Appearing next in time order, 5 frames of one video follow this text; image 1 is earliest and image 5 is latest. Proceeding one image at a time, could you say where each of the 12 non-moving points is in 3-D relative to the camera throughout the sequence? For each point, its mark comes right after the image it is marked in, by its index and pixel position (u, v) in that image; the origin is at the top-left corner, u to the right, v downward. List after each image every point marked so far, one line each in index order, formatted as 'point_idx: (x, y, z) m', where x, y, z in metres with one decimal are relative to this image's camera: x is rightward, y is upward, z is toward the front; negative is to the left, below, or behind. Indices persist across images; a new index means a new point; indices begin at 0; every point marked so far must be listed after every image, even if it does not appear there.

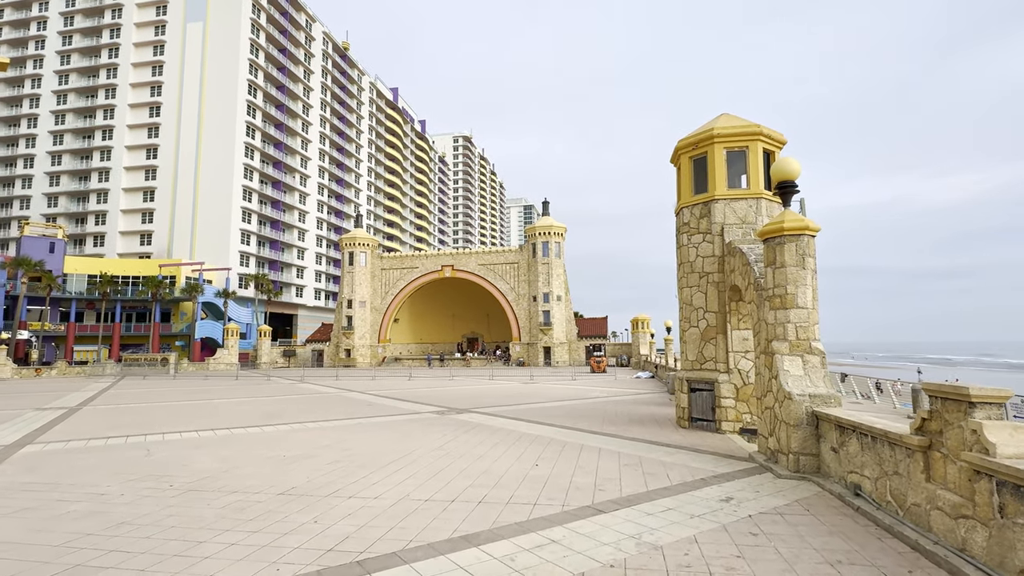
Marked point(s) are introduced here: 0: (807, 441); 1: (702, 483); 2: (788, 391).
0: (+3.8, -2.0, +6.6) m
1: (+2.4, -2.4, +6.4) m
2: (+3.6, -1.4, +6.9) m
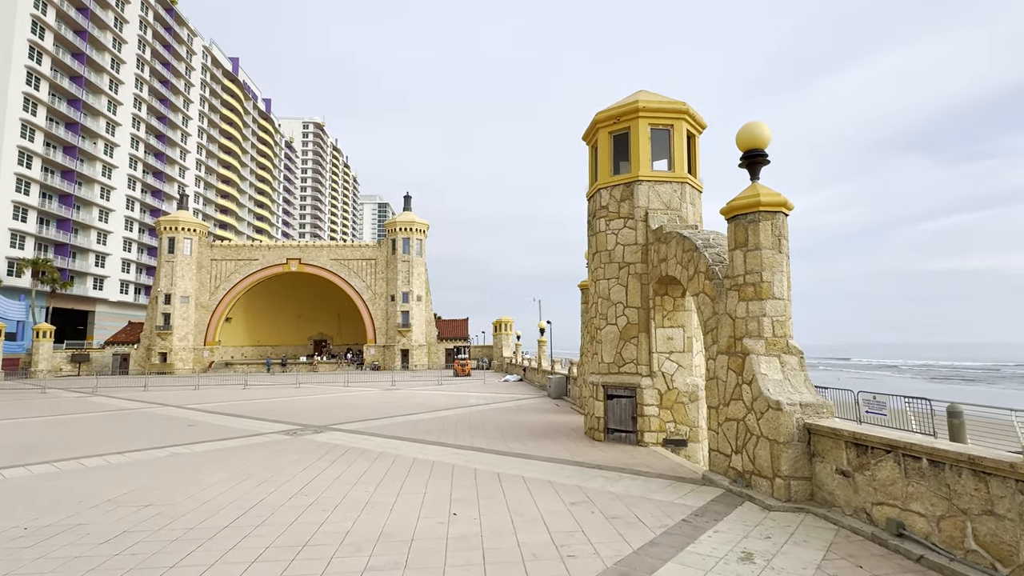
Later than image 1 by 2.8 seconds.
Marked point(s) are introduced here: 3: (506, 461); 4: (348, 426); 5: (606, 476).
0: (+3.0, -1.8, +5.4) m
1: (+1.7, -2.2, +4.8) m
2: (+2.8, -1.2, +5.6) m
3: (-0.1, -2.6, +8.0) m
4: (-3.8, -3.2, +12.2) m
5: (+1.2, -2.4, +6.8) m
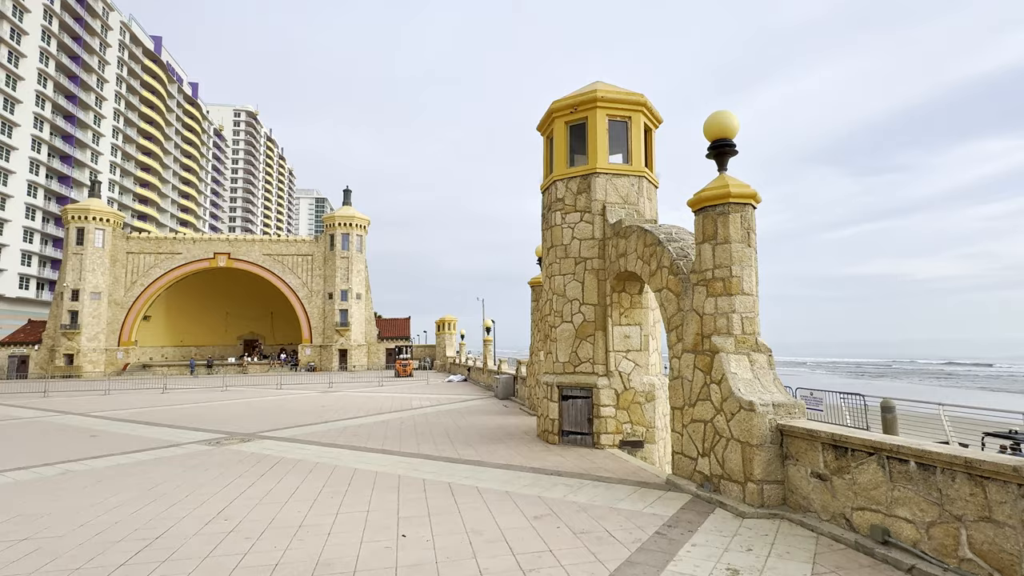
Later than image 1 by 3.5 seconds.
0: (+2.5, -1.8, +5.1) m
1: (+1.3, -2.2, +4.4) m
2: (+2.4, -1.1, +5.3) m
3: (-0.8, -2.5, +7.3) m
4: (-4.9, -3.1, +11.1) m
5: (+0.7, -2.4, +6.3) m
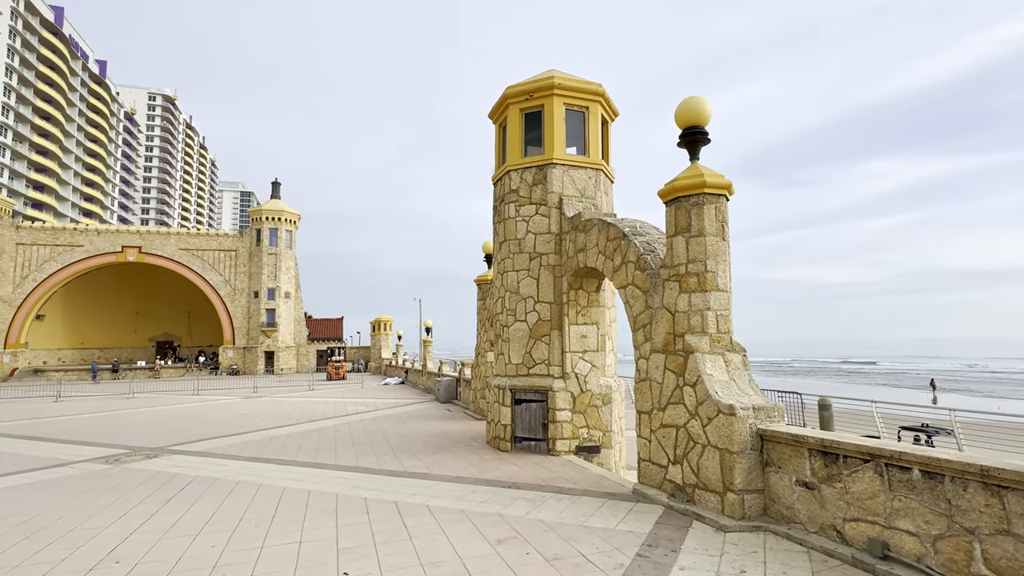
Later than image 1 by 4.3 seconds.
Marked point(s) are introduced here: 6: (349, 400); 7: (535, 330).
0: (+2.2, -1.7, +4.8) m
1: (+1.1, -2.1, +3.9) m
2: (+2.0, -1.1, +4.9) m
3: (-1.4, -2.5, +6.6) m
4: (-6.0, -3.0, +9.8) m
5: (+0.2, -2.3, +5.7) m
6: (-6.2, -4.3, +20.0) m
7: (+0.4, -0.7, +8.7) m
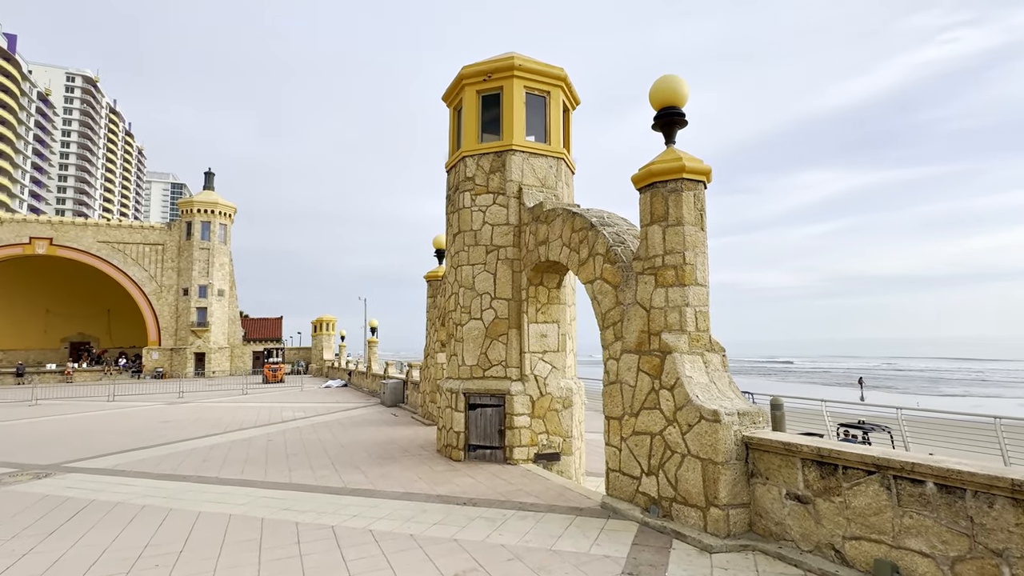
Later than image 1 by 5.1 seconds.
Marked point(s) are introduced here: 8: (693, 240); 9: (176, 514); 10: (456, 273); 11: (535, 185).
0: (+1.9, -1.6, +4.3) m
1: (+0.8, -2.0, +3.4) m
2: (+1.7, -1.0, +4.4) m
3: (-1.9, -2.4, +5.8) m
4: (-6.8, -2.9, +8.5) m
5: (-0.2, -2.2, +5.1) m
6: (-8.1, -4.2, +18.6) m
7: (-0.3, -0.6, +8.1) m
8: (+1.7, +0.5, +5.1) m
9: (-3.7, -2.5, +5.8) m
10: (-0.9, +0.3, +8.6) m
11: (+0.4, +1.6, +8.4) m
